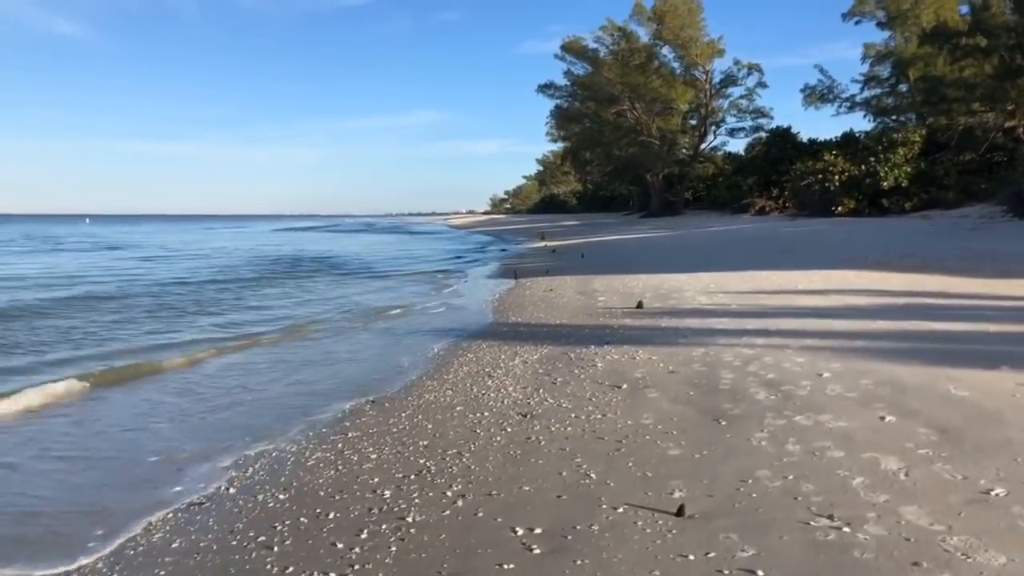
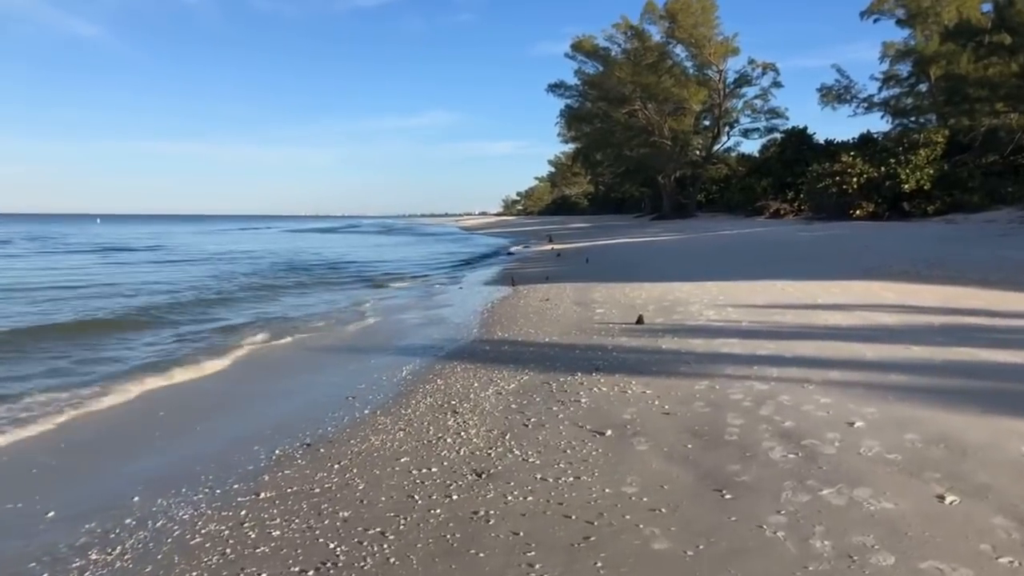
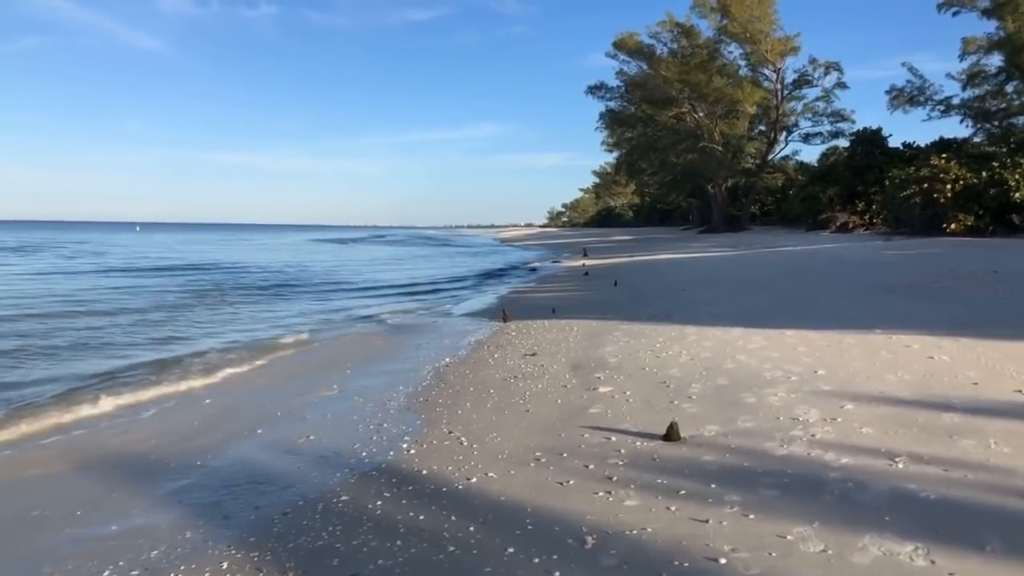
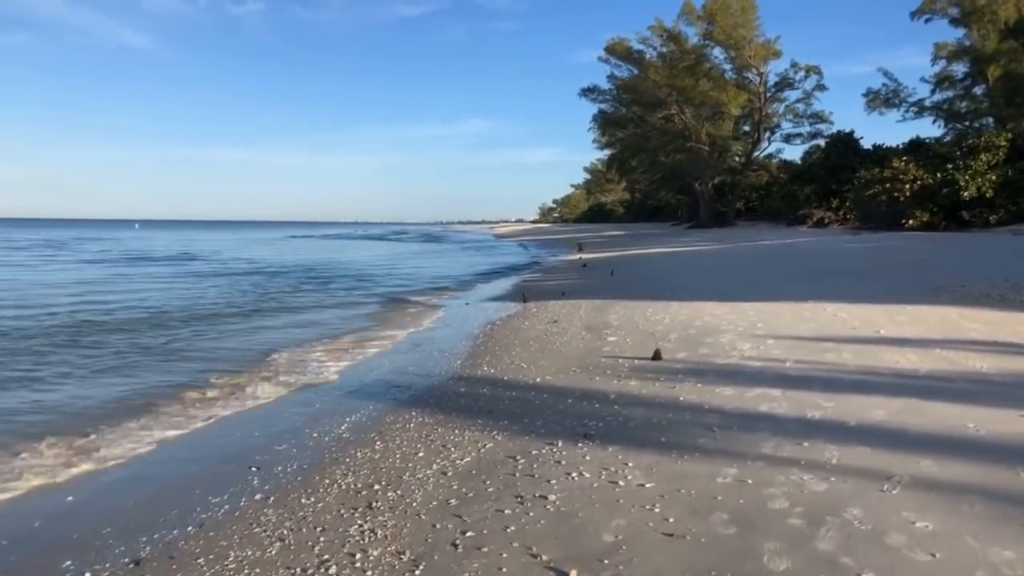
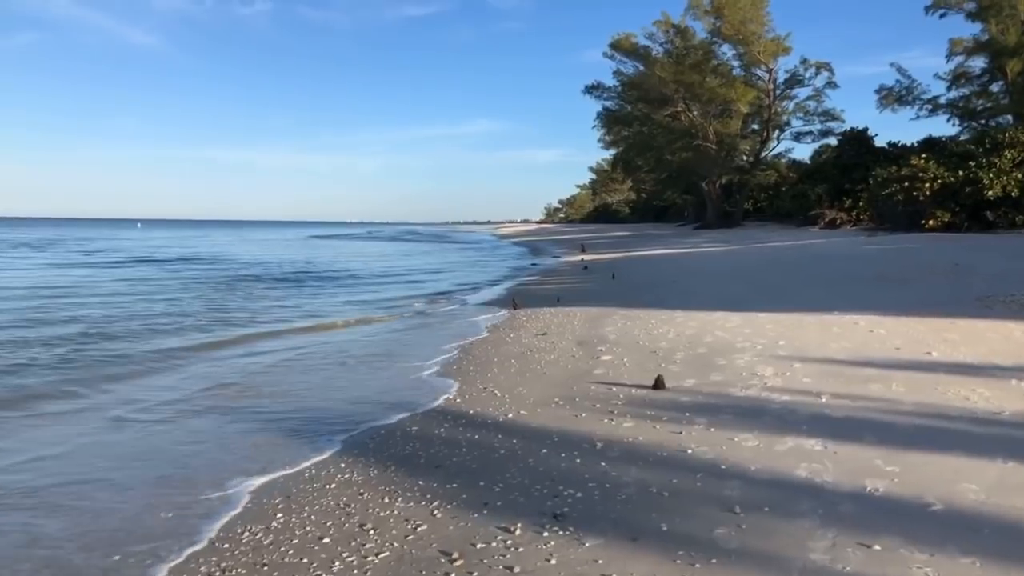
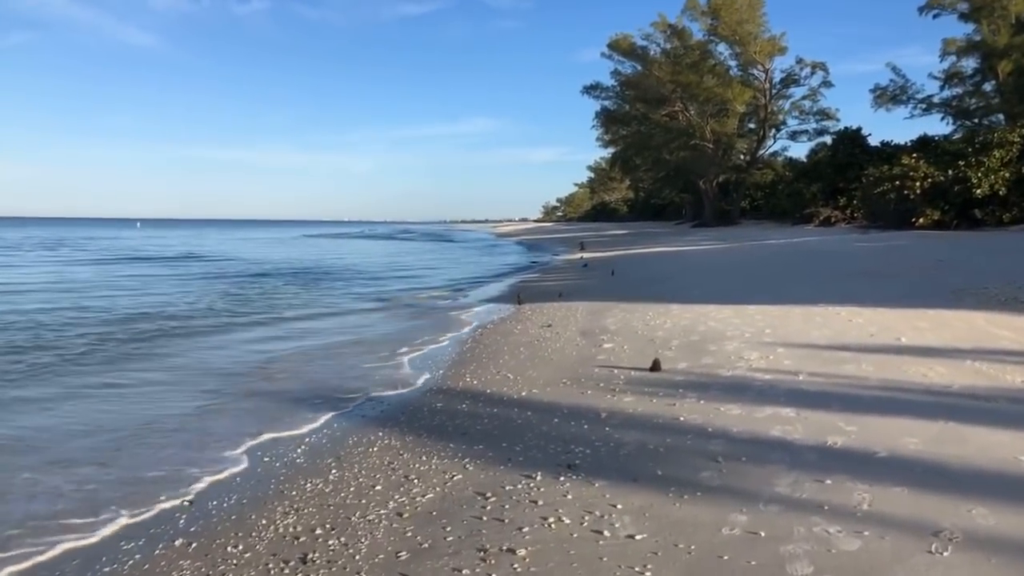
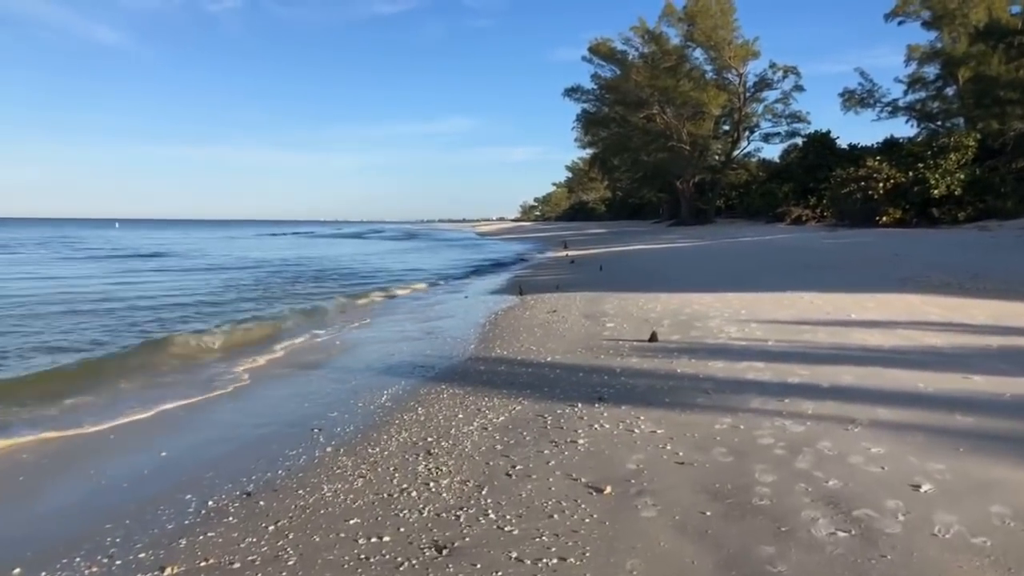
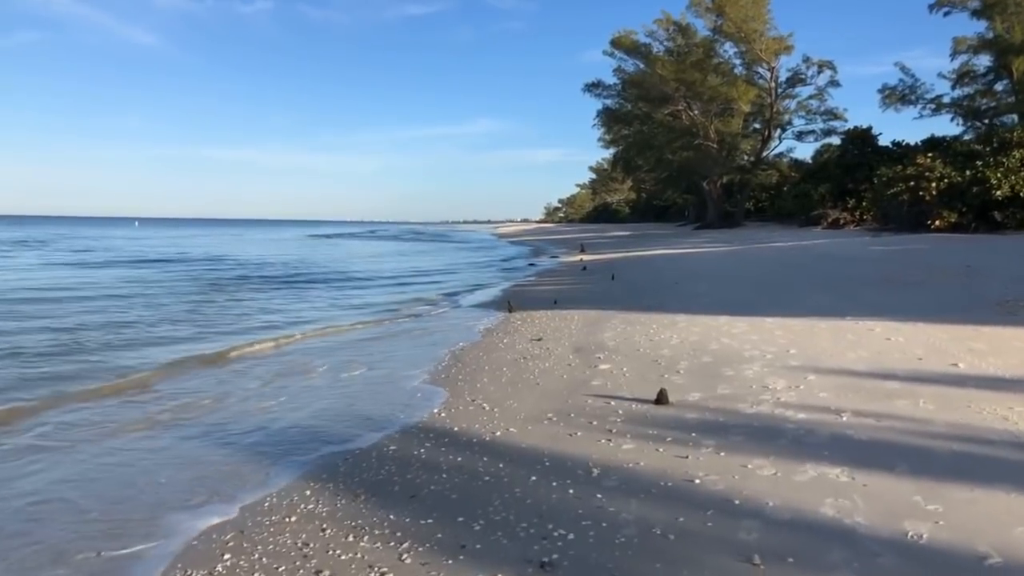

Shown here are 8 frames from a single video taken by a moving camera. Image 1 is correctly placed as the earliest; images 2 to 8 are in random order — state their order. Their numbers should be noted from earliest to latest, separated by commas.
2, 7, 4, 6, 5, 8, 3
